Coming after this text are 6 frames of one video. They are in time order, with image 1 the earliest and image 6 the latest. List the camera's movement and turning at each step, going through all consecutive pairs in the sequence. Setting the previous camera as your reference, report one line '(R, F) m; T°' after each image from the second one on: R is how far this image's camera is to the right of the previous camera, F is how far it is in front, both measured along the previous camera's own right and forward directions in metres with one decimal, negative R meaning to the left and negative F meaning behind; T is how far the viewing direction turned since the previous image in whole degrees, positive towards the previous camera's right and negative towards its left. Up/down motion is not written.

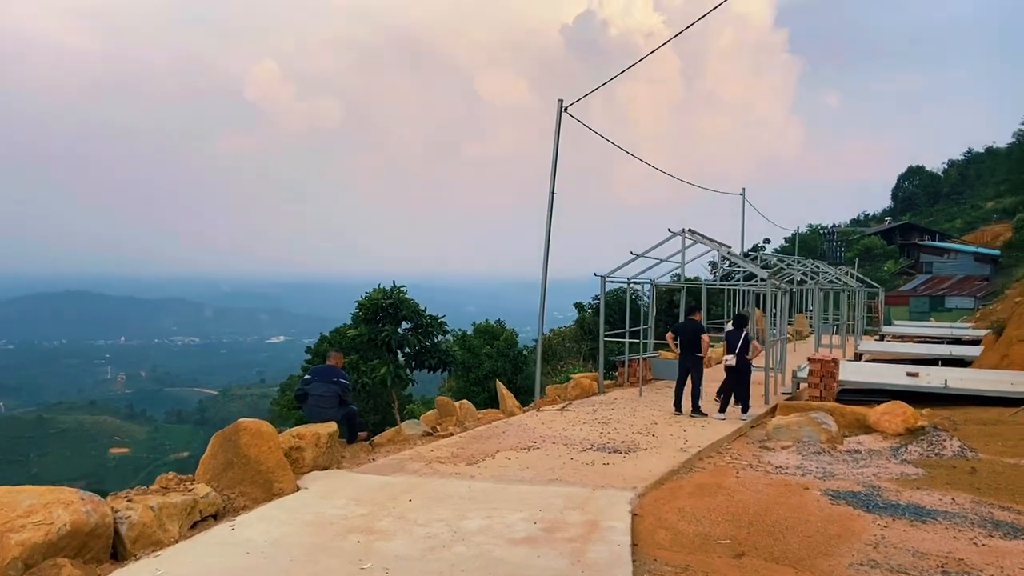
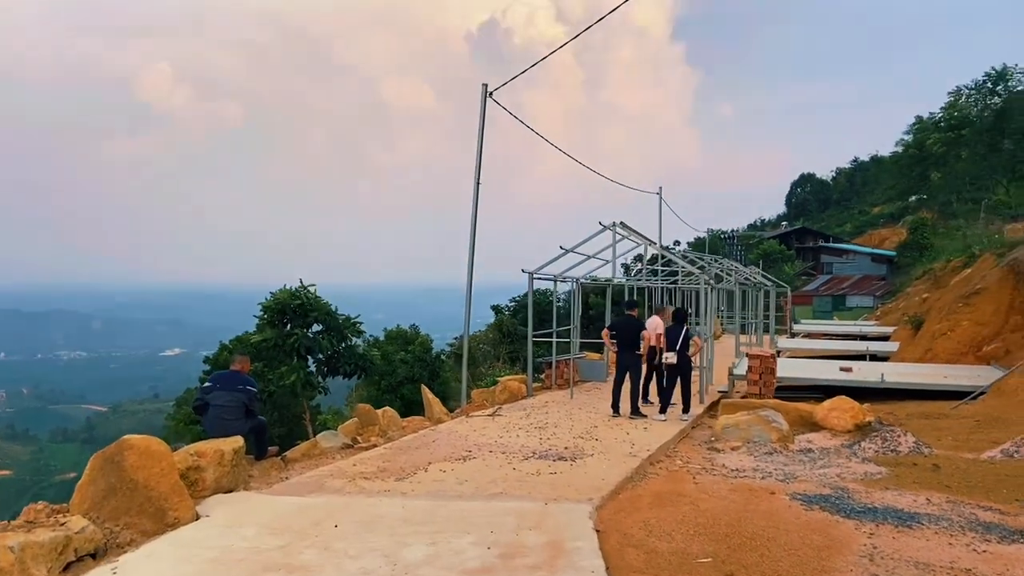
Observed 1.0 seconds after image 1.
(-0.2, +0.9) m; +6°
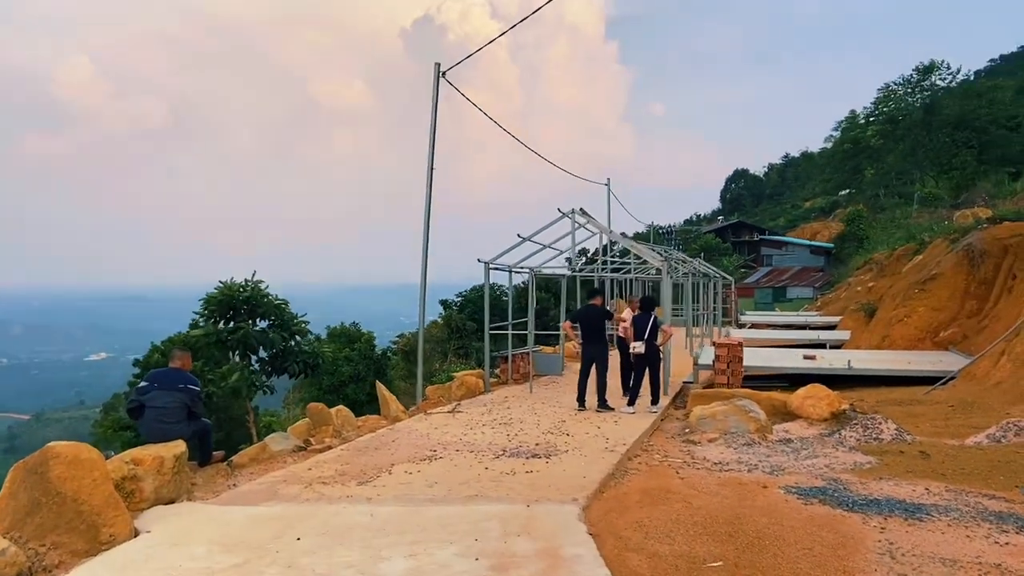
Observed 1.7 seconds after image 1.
(-0.3, +0.6) m; +4°
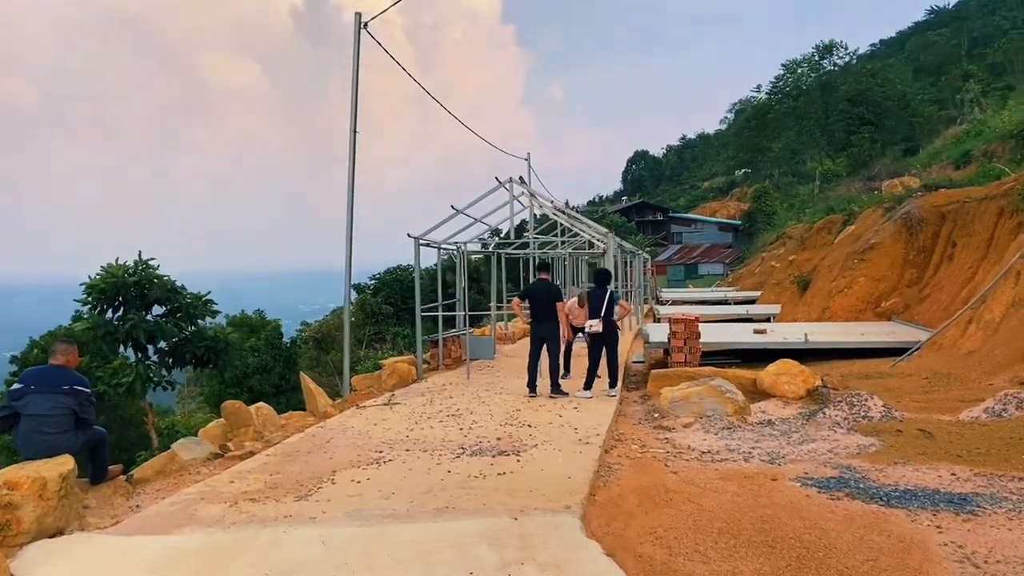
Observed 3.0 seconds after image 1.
(-0.4, +1.1) m; +7°
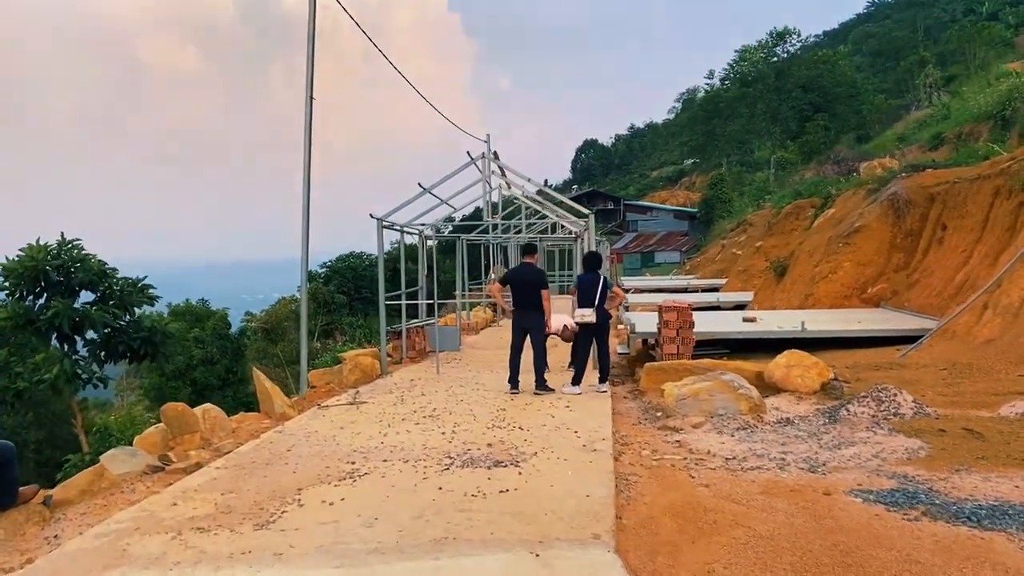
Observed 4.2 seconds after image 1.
(-0.3, +1.0) m; +4°
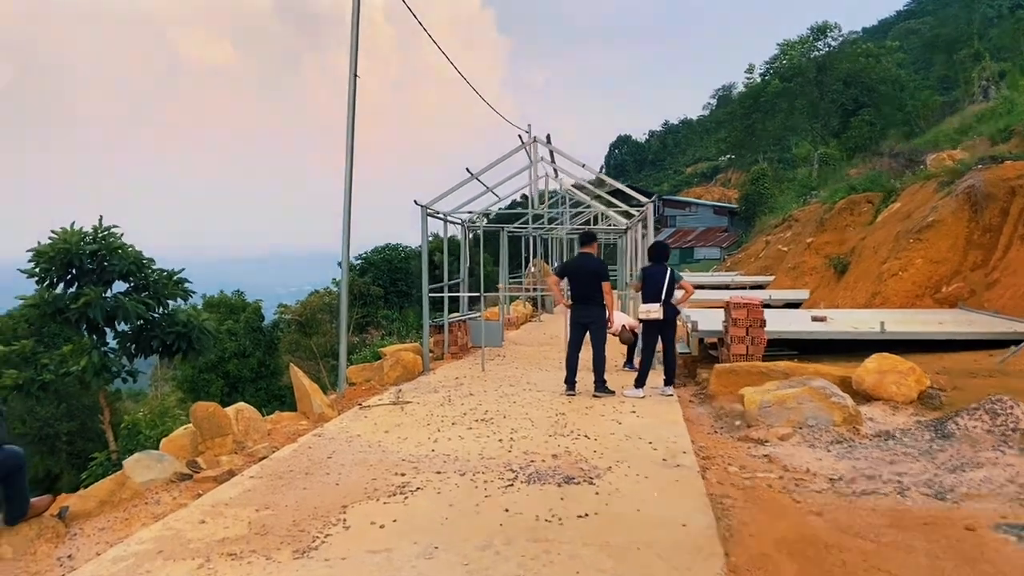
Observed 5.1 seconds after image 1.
(-0.3, +0.7) m; -2°
